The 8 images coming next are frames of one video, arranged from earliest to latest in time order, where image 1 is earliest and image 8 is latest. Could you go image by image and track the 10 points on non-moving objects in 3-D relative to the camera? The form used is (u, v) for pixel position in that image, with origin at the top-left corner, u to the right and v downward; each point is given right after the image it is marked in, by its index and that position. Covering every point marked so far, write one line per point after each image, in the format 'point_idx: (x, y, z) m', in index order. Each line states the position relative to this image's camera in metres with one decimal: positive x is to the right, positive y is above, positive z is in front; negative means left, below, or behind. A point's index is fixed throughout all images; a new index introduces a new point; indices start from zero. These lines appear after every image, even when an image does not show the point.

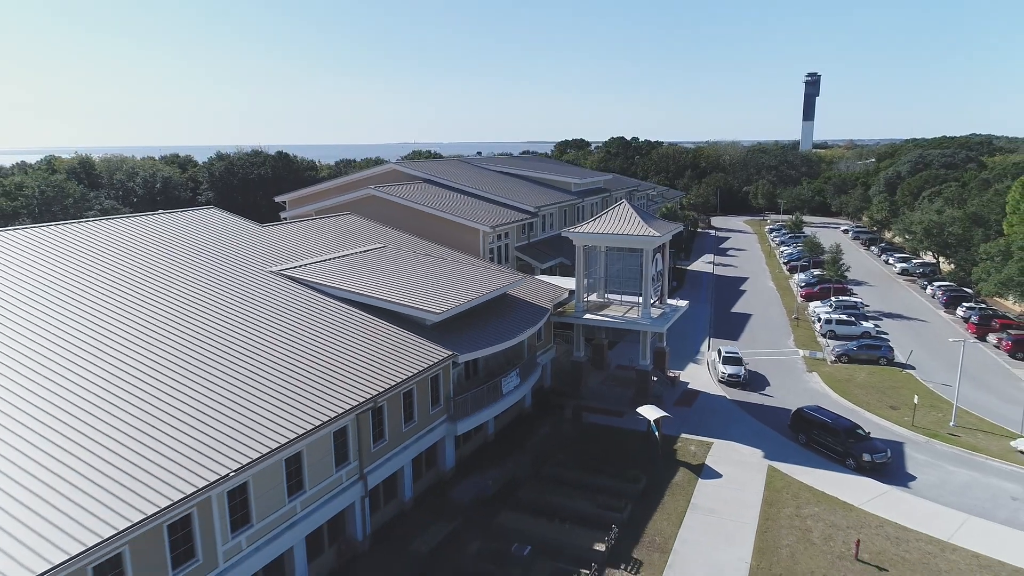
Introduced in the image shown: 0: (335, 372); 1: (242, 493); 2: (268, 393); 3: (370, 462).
0: (-4.8, -2.3, +16.0) m
1: (-5.7, -4.4, +13.0) m
2: (-5.9, -2.6, +14.0) m
3: (-3.8, -4.7, +16.4) m
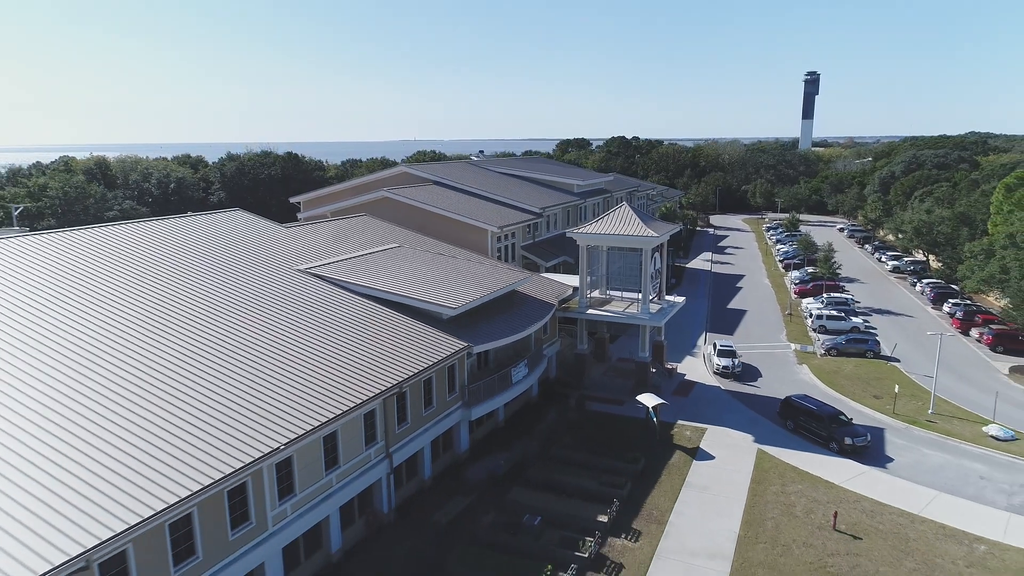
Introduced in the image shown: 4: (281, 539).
0: (-4.4, -2.2, +17.6) m
1: (-5.4, -4.3, +14.7) m
2: (-5.6, -2.5, +15.7) m
3: (-3.5, -4.6, +18.1) m
4: (-5.5, -5.9, +14.6) m
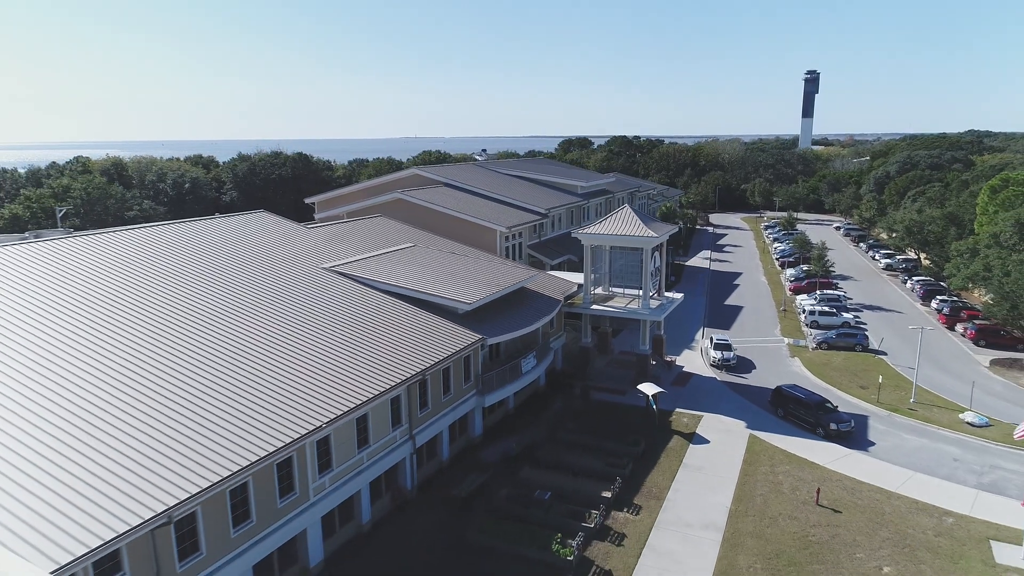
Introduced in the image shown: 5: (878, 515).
0: (-4.1, -2.1, +19.4) m
1: (-5.0, -4.2, +16.5) m
2: (-5.2, -2.4, +17.5) m
3: (-3.1, -4.5, +19.8) m
4: (-5.1, -5.9, +16.3) m
5: (+11.2, -6.9, +18.4) m
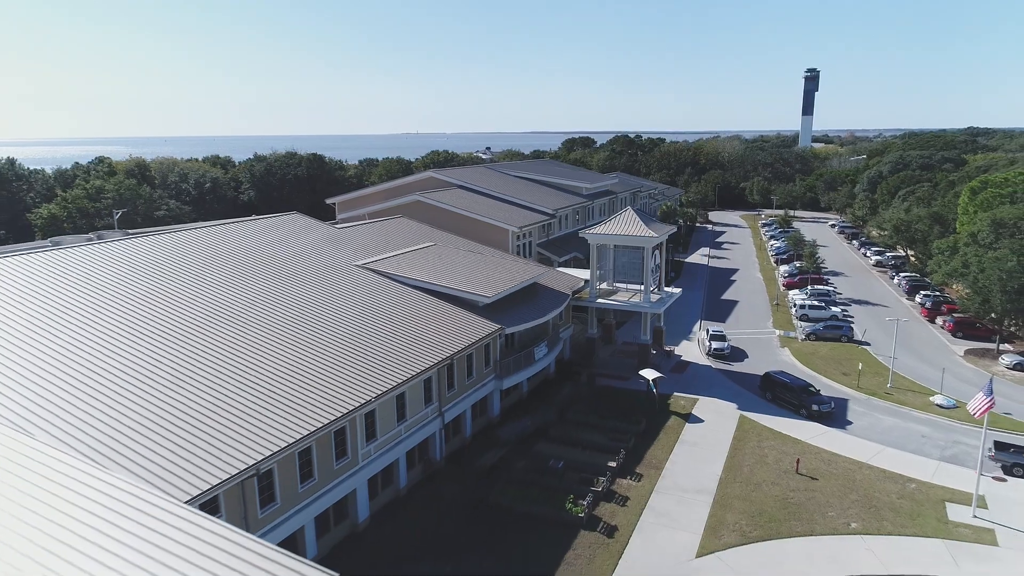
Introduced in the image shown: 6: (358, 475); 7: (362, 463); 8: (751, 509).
0: (-3.4, -1.9, +22.0) m
1: (-4.4, -4.1, +19.1) m
2: (-4.6, -2.3, +20.1) m
3: (-2.5, -4.3, +22.5) m
4: (-4.5, -5.7, +19.0) m
5: (+11.8, -6.7, +21.1) m
6: (-4.7, -5.7, +18.5) m
7: (-4.7, -5.4, +18.8) m
8: (+7.8, -7.2, +19.7) m
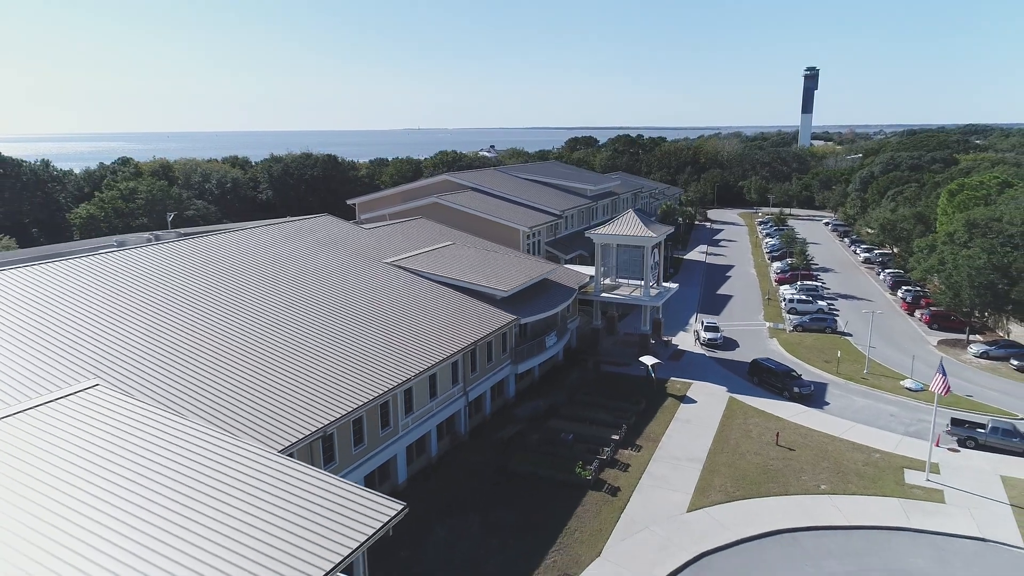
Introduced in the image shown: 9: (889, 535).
0: (-2.8, -1.7, +25.1) m
1: (-3.8, -3.9, +22.3) m
2: (-4.0, -2.1, +23.2) m
3: (-1.8, -4.1, +25.6) m
4: (-3.8, -5.5, +22.1) m
5: (+12.4, -6.6, +24.2) m
6: (-4.1, -5.5, +21.6) m
7: (-4.0, -5.2, +21.9) m
8: (+8.5, -7.0, +22.8) m
9: (+12.3, -8.0, +19.7) m
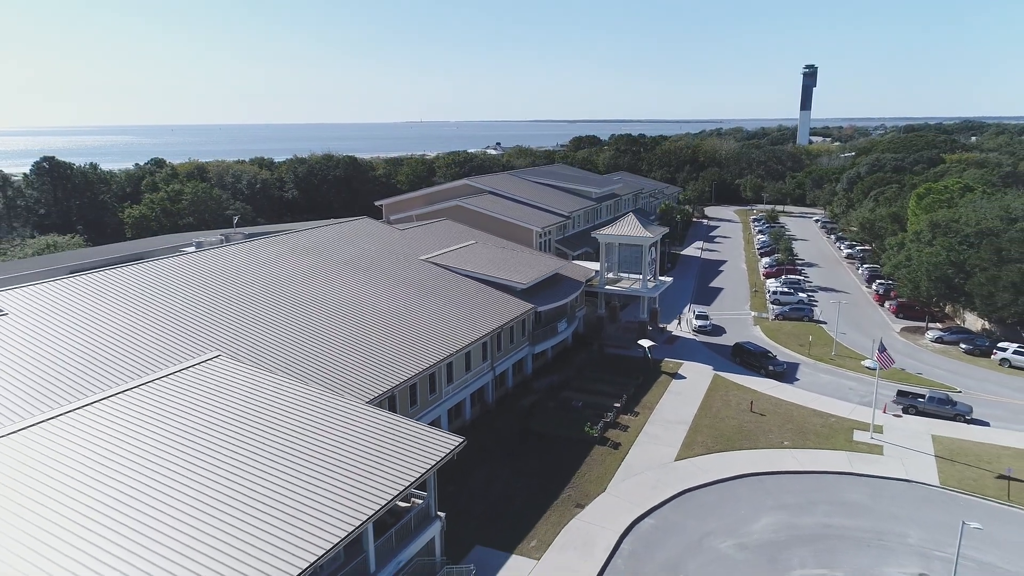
0: (-1.8, -1.4, +30.2) m
1: (-2.8, -3.6, +27.4) m
2: (-3.0, -1.8, +28.3) m
3: (-0.9, -3.7, +30.7) m
4: (-2.9, -5.2, +27.3) m
5: (+13.4, -6.2, +29.3) m
6: (-3.1, -5.2, +26.8) m
7: (-3.1, -4.9, +27.1) m
8: (+9.4, -6.7, +27.9) m
9: (+13.3, -7.8, +24.8) m
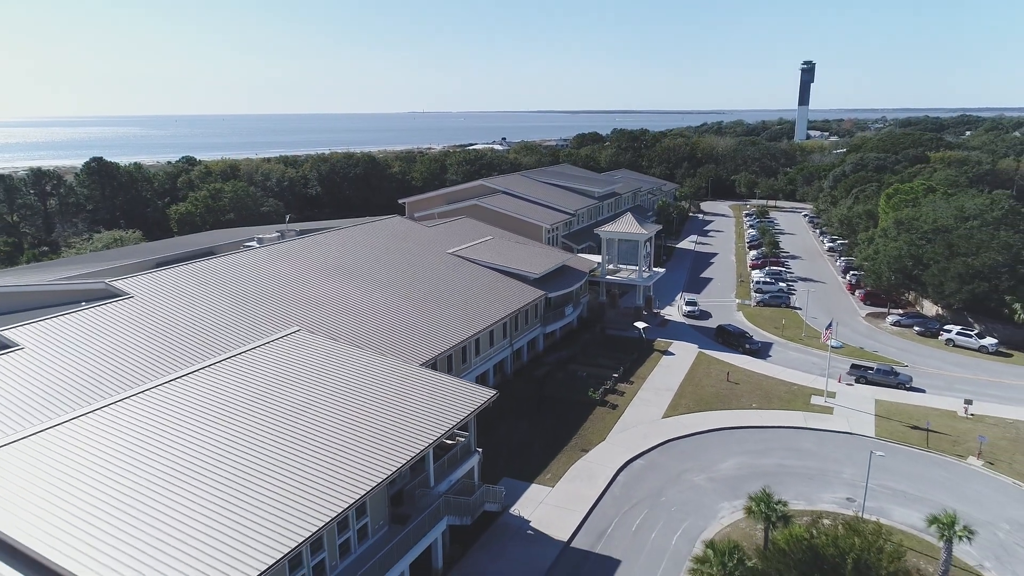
0: (-0.9, -0.8, +36.0) m
1: (-1.9, -3.0, +33.2) m
2: (-2.1, -1.2, +34.1) m
3: (+0.1, -3.1, +36.5) m
4: (-2.0, -4.6, +33.1) m
5: (+14.3, -5.6, +35.1) m
6: (-2.2, -4.6, +32.6) m
7: (-2.1, -4.3, +32.9) m
8: (+10.3, -6.1, +33.7) m
9: (+14.2, -7.2, +30.6) m
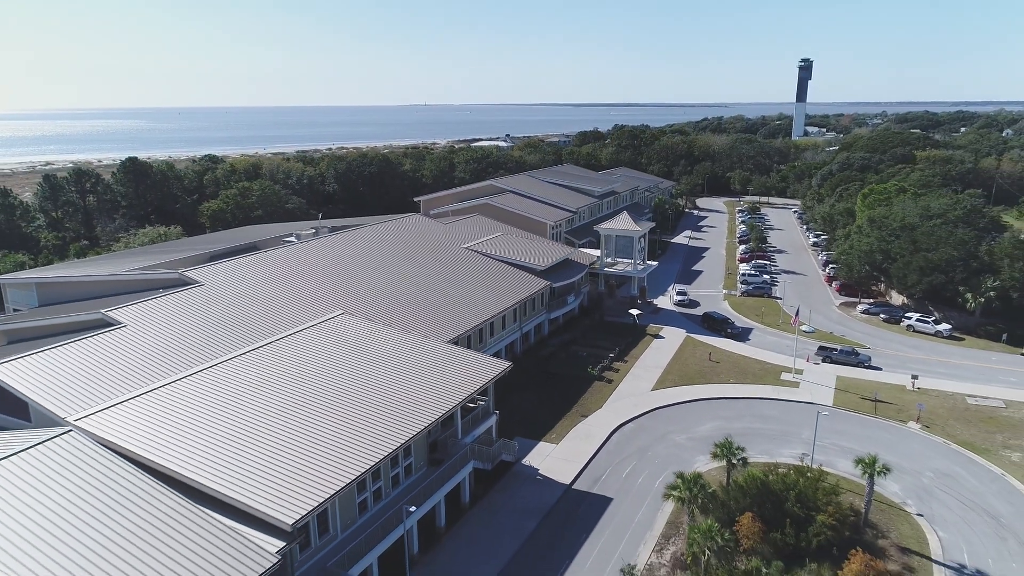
0: (-0.3, -0.1, +41.1) m
1: (-1.3, -2.4, +38.3) m
2: (-1.5, -0.5, +39.2) m
3: (+0.7, -2.4, +41.6) m
4: (-1.4, -4.0, +38.2) m
5: (+14.9, -5.0, +40.2) m
6: (-1.6, -4.0, +37.7) m
7: (-1.5, -3.7, +38.0) m
8: (+10.9, -5.5, +38.8) m
9: (+14.8, -6.7, +35.7) m
